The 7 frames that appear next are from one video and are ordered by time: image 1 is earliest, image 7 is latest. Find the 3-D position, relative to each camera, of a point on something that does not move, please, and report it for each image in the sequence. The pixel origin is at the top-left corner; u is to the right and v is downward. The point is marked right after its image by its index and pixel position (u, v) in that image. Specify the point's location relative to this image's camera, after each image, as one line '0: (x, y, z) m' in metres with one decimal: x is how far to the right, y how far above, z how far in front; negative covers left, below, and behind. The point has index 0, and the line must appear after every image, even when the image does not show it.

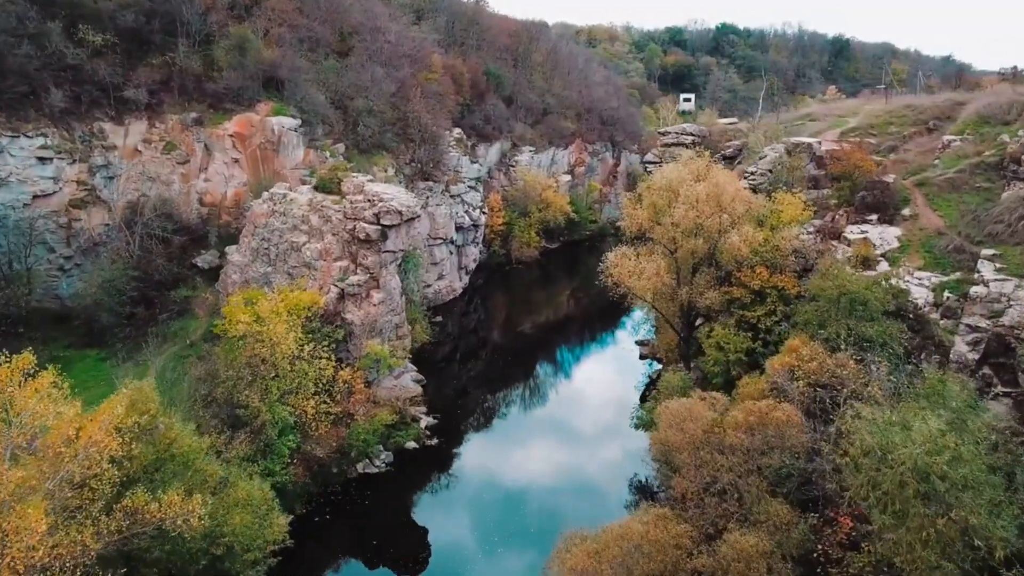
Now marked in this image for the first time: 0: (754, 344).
0: (+6.0, -1.4, +19.3) m
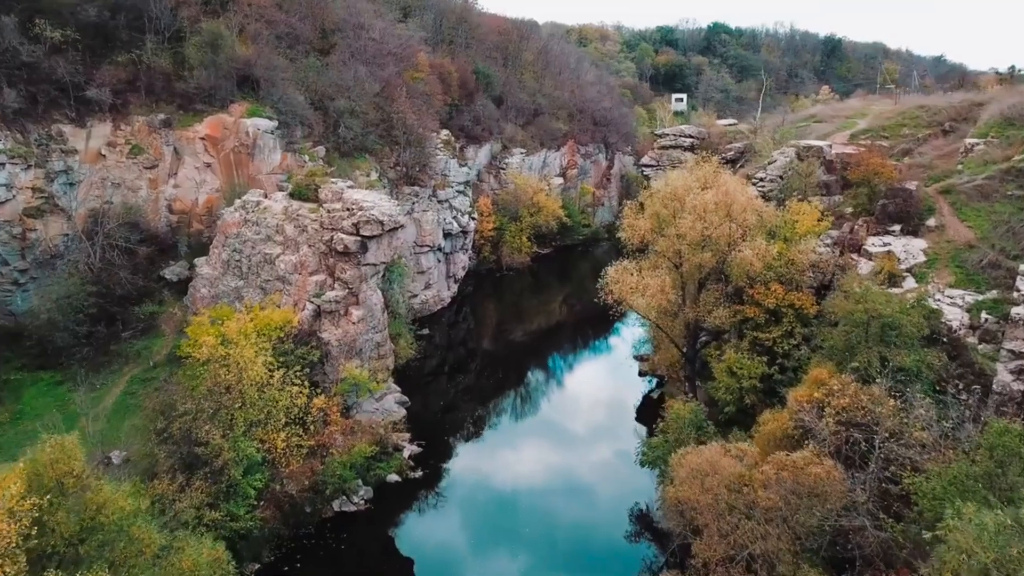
0: (+5.8, -1.8, +17.5) m
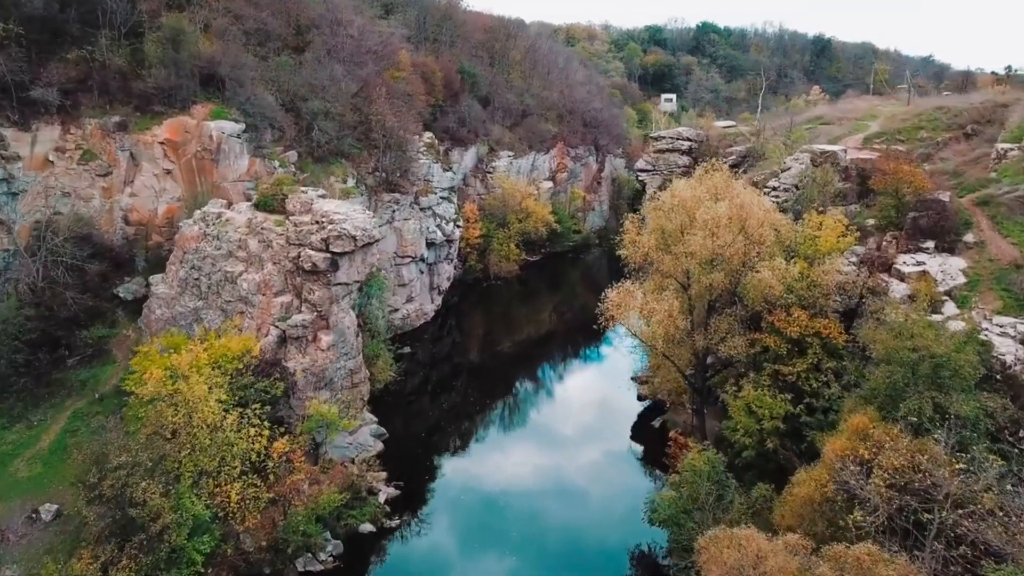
0: (+5.5, -2.4, +15.3) m
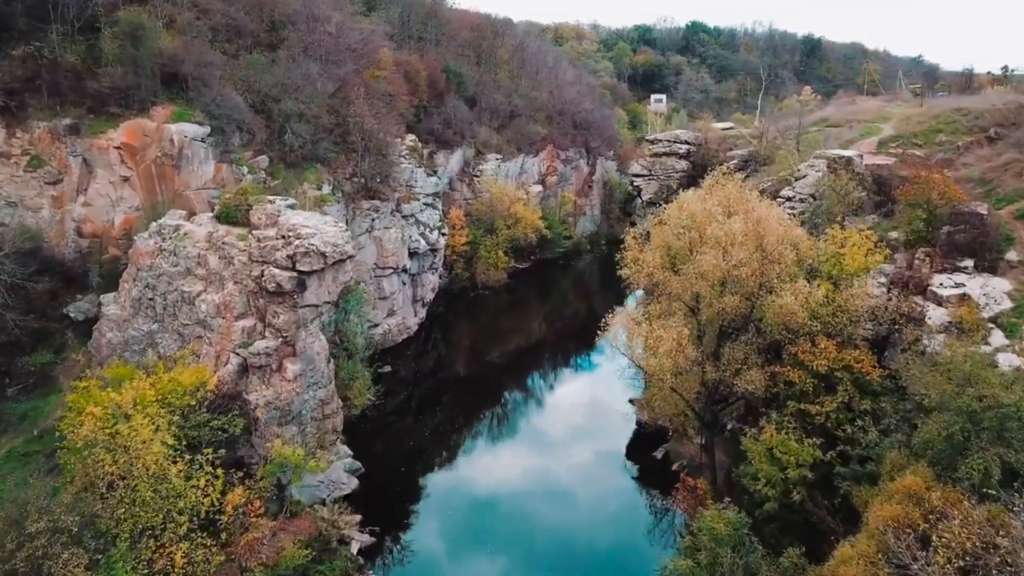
0: (+5.3, -2.9, +13.4) m
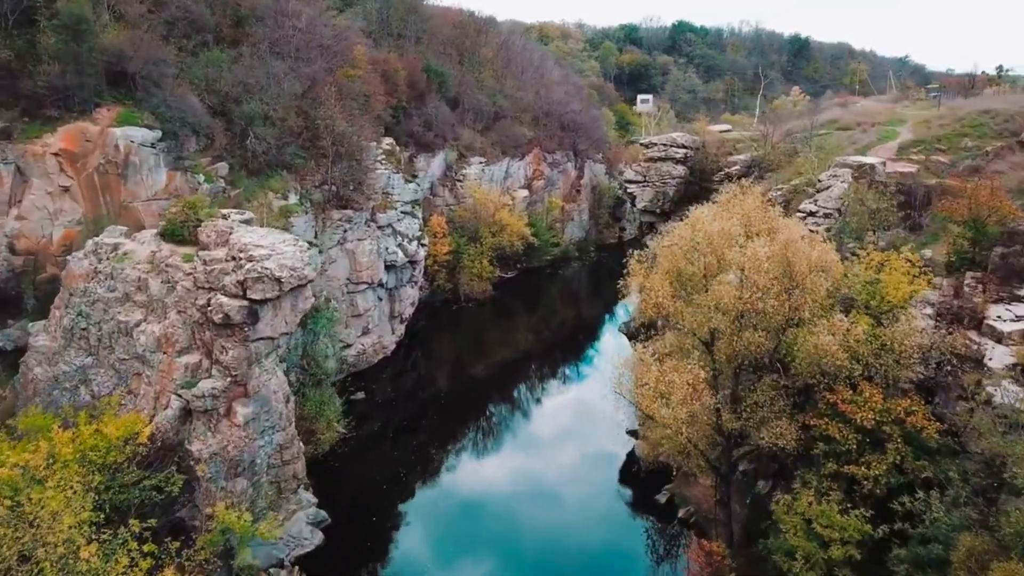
0: (+5.1, -3.4, +11.1) m
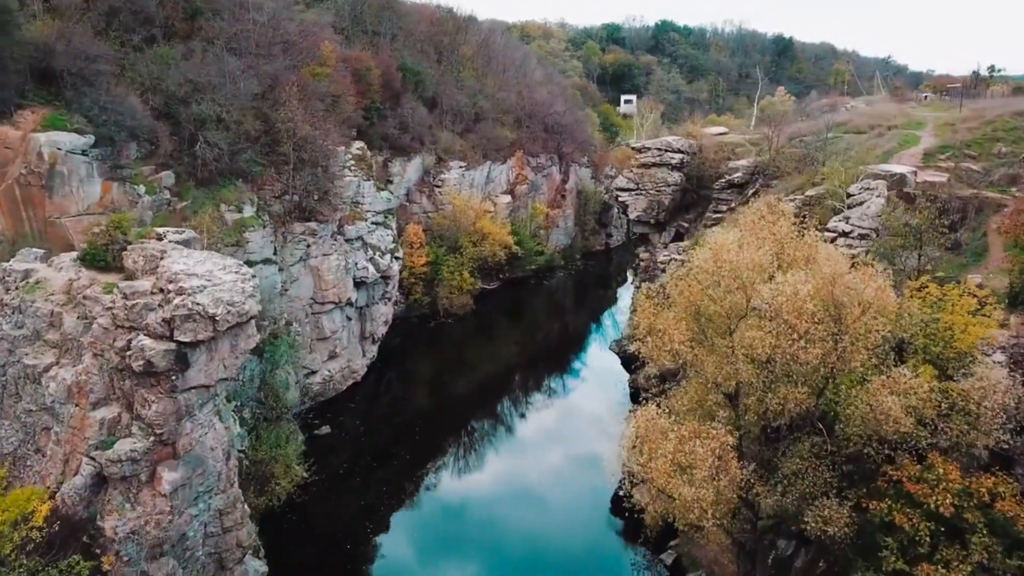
0: (+5.0, -4.0, +8.6) m
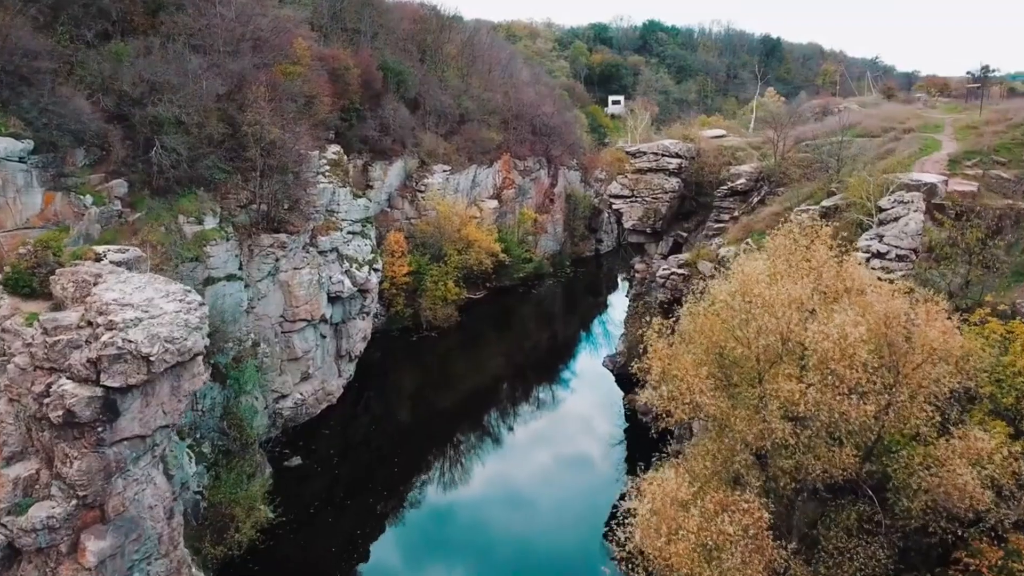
0: (+4.9, -4.5, +6.8) m
